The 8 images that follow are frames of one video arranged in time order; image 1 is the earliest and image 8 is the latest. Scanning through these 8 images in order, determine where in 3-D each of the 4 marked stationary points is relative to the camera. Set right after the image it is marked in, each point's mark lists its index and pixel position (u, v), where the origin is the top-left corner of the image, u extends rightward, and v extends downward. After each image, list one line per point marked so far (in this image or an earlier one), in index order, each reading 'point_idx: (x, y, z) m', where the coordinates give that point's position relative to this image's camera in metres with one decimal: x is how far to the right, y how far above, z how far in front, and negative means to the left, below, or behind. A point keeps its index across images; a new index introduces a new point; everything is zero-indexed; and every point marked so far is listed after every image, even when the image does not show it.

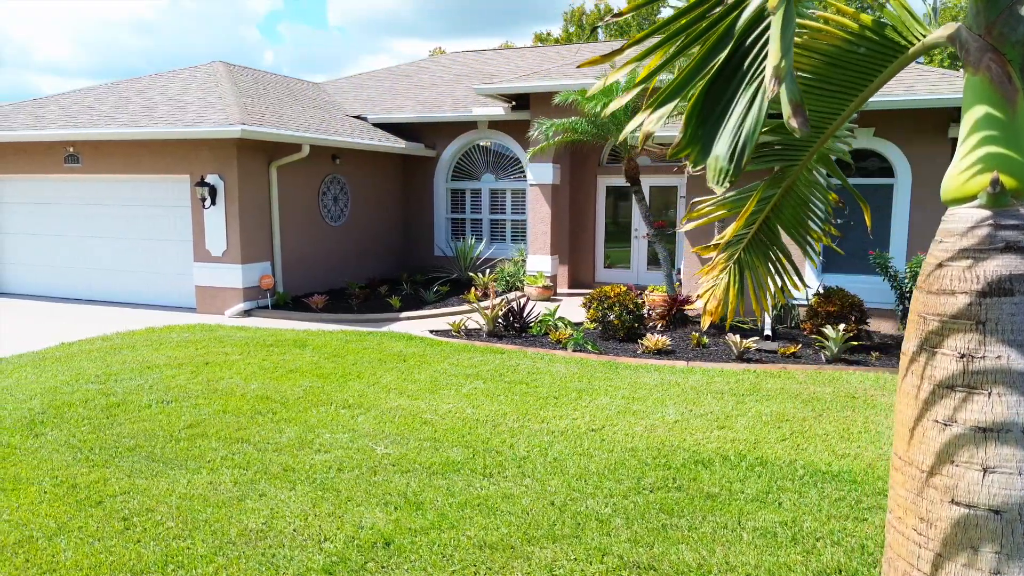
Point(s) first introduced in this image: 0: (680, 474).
0: (+1.1, -1.2, +4.8) m
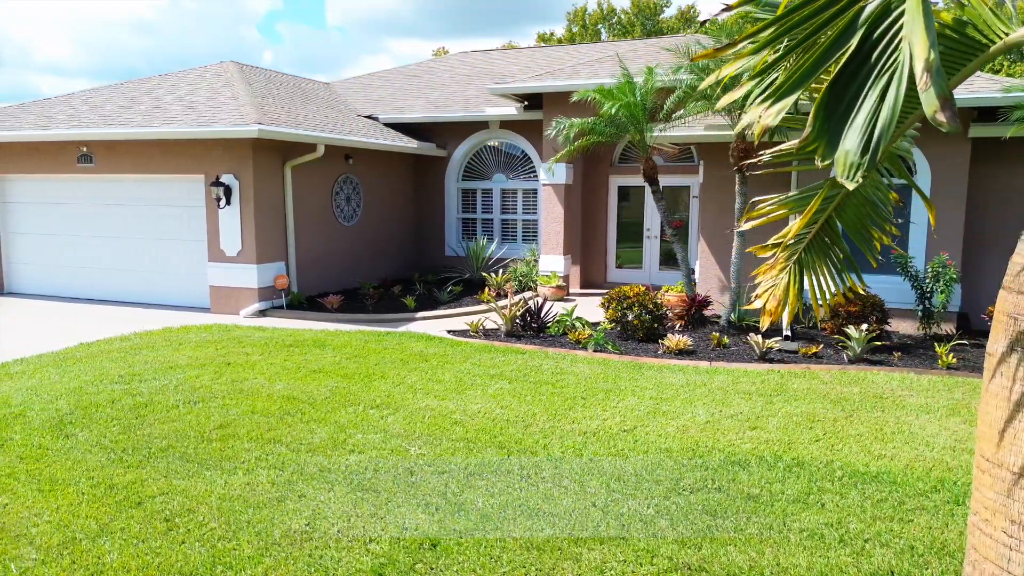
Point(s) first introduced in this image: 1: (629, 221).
0: (+1.3, -1.2, +4.8) m
1: (+2.3, +1.3, +14.8) m
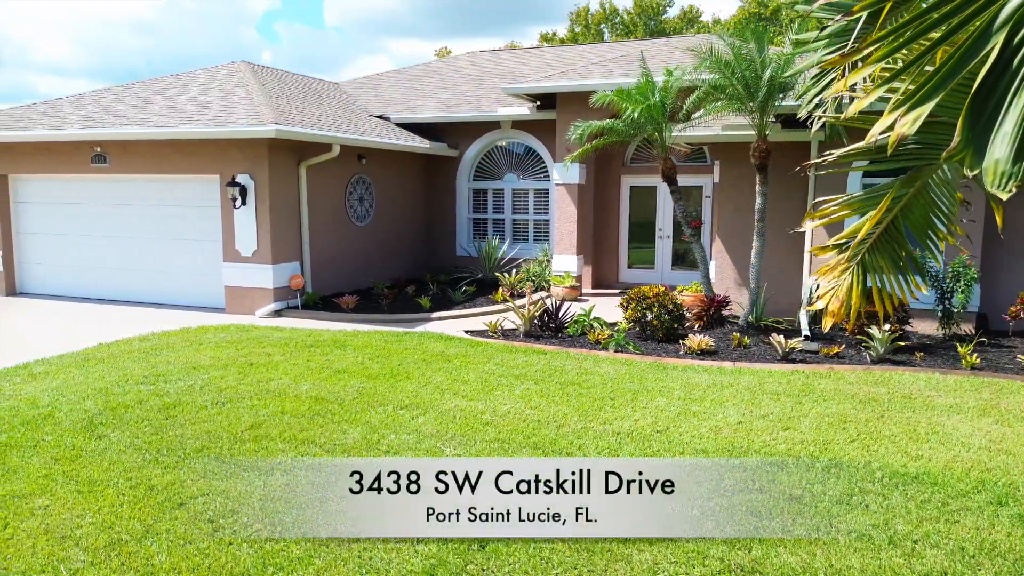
0: (+1.6, -1.2, +4.8) m
1: (+2.5, +1.3, +14.7) m
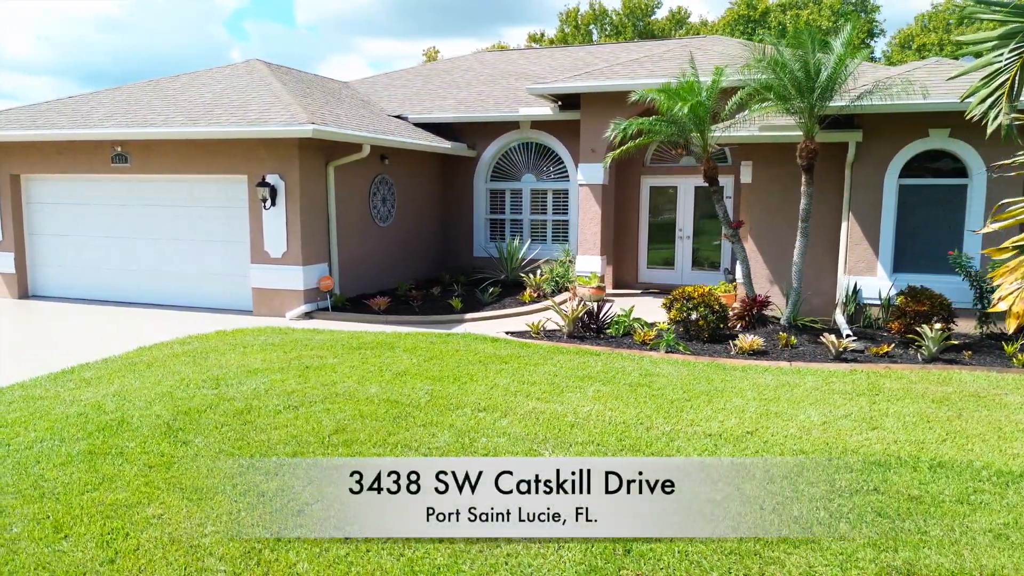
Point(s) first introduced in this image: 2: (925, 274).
0: (+2.3, -1.2, +4.8) m
1: (+3.0, +1.3, +14.8) m
2: (+5.7, +0.2, +10.3) m
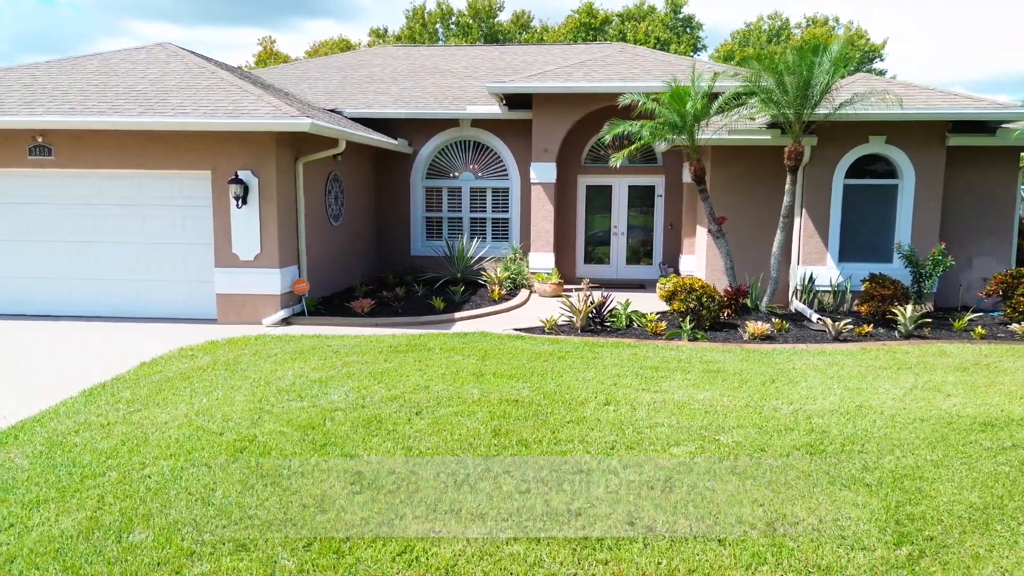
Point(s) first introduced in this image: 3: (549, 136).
0: (+3.6, -1.1, +5.6) m
1: (+1.8, +1.4, +15.4) m
2: (+5.5, +0.4, +11.7) m
3: (+0.7, +2.8, +13.6) m
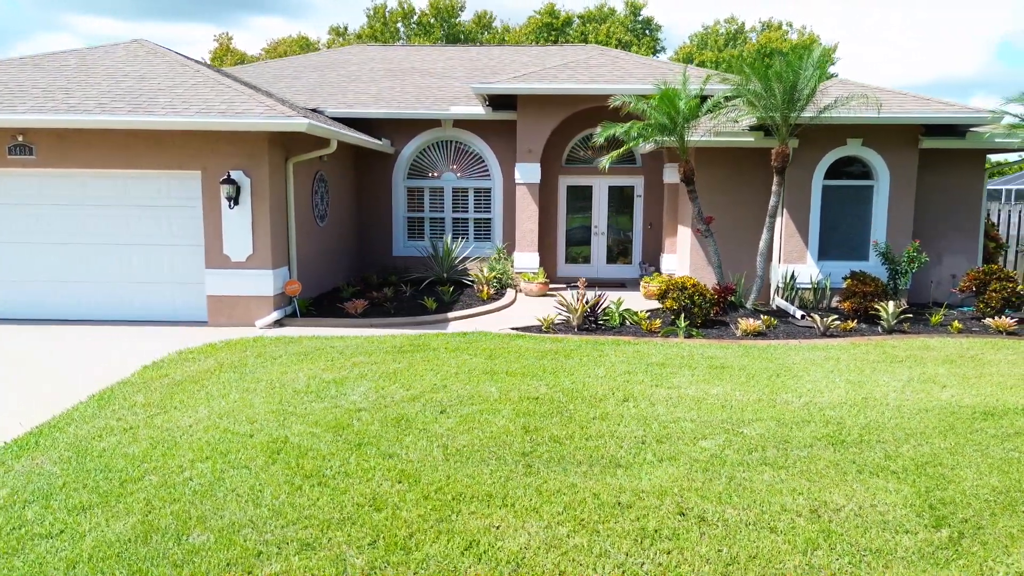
0: (+3.8, -1.1, +5.9) m
1: (+1.4, +1.5, +15.6) m
2: (+5.4, +0.4, +12.2) m
3: (+0.4, +2.8, +13.8) m
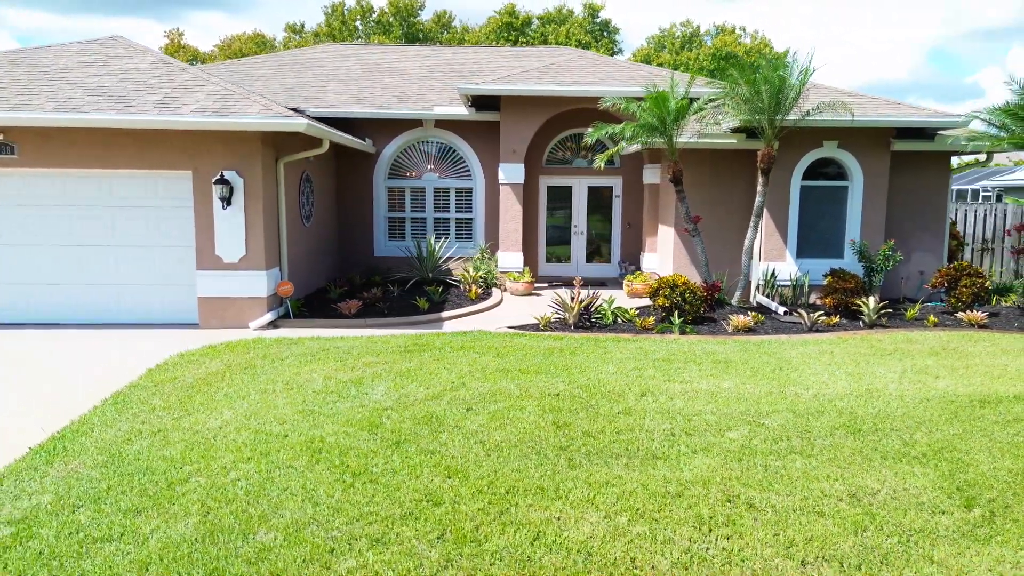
0: (+4.0, -1.0, +6.2) m
1: (+1.0, +1.5, +15.8) m
2: (+5.2, +0.5, +12.6) m
3: (+0.1, +2.8, +13.9) m
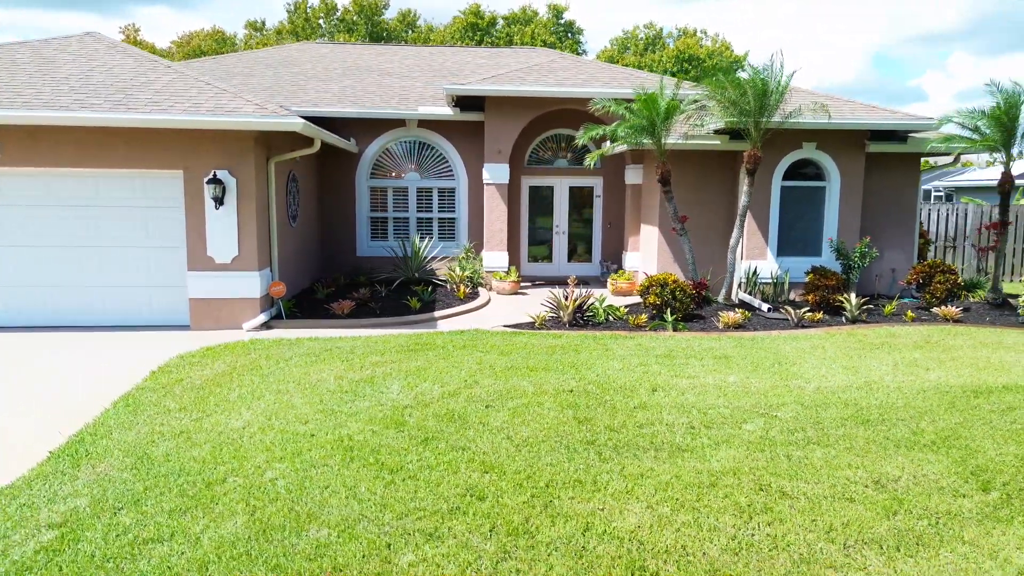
0: (+4.2, -1.0, +6.6) m
1: (+0.6, +1.5, +15.9) m
2: (+5.0, +0.5, +13.0) m
3: (-0.2, +2.8, +14.0) m
